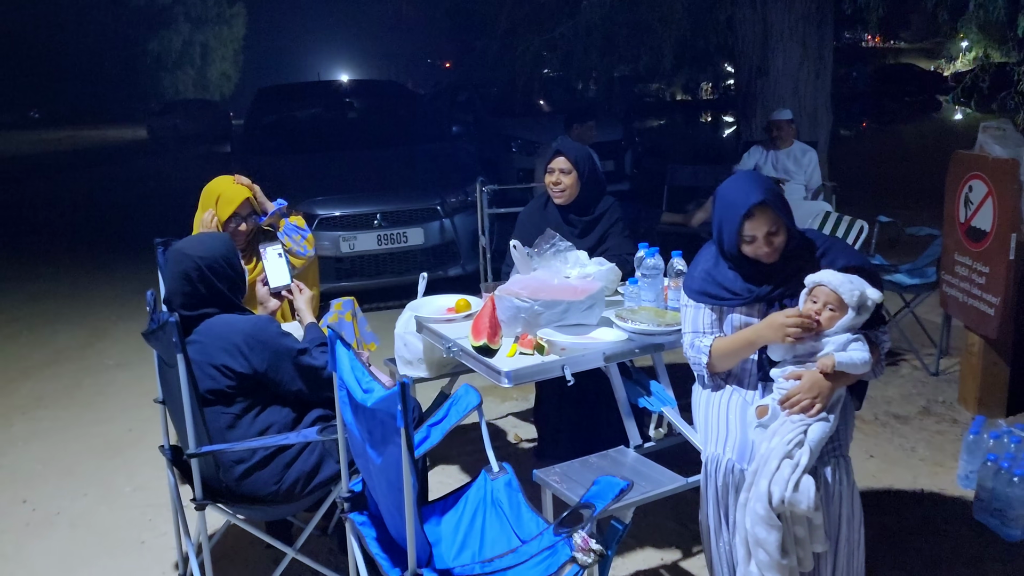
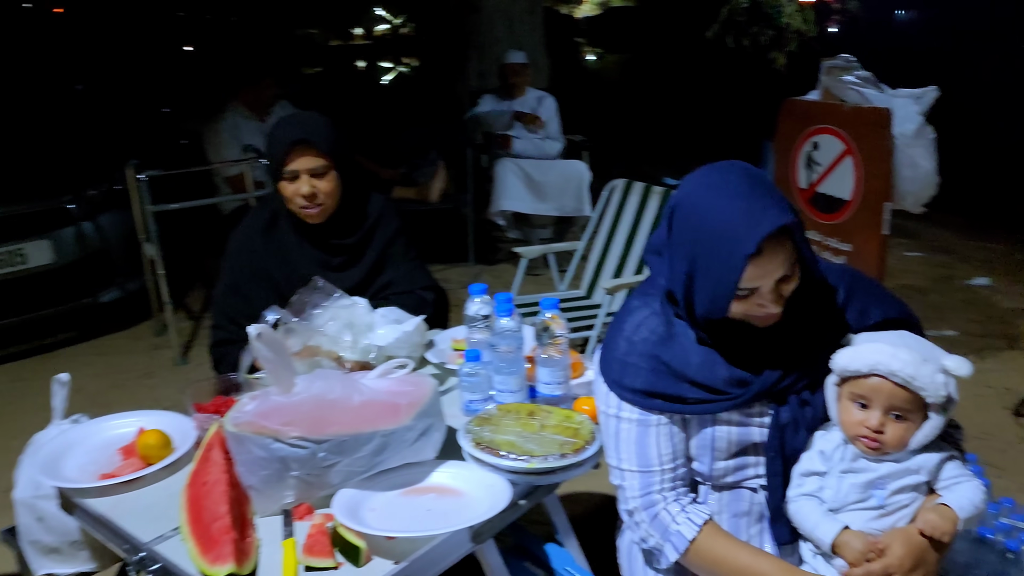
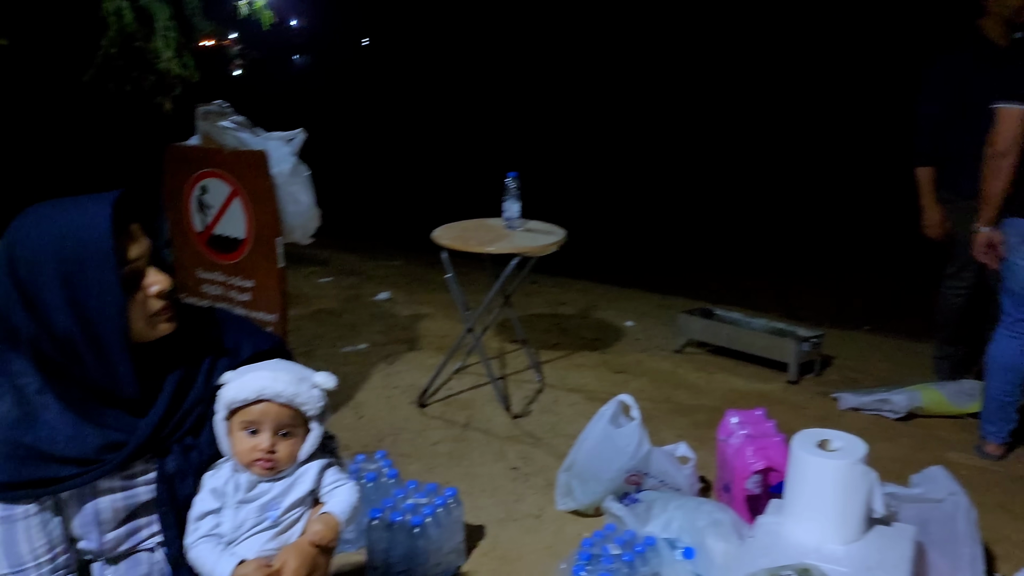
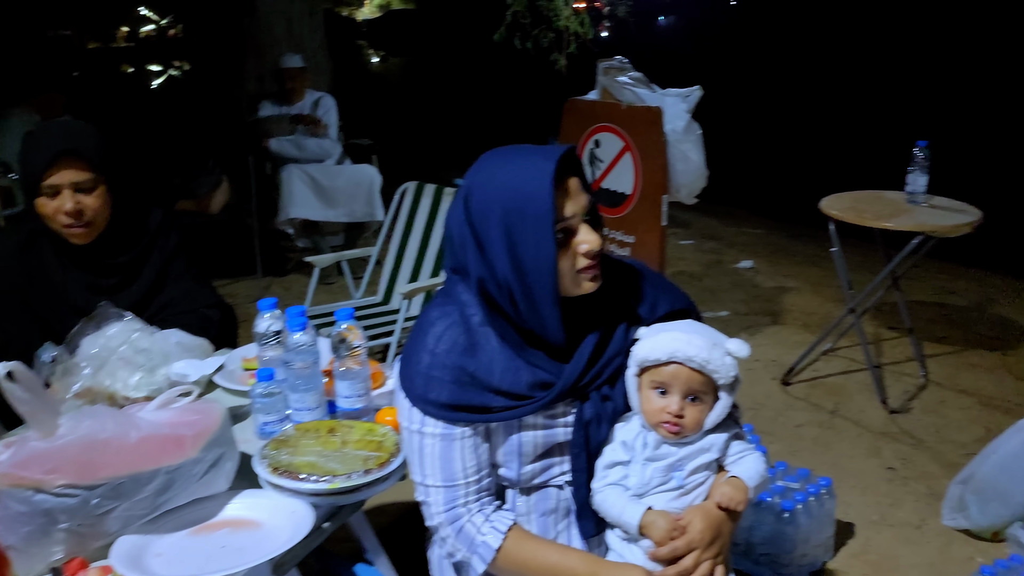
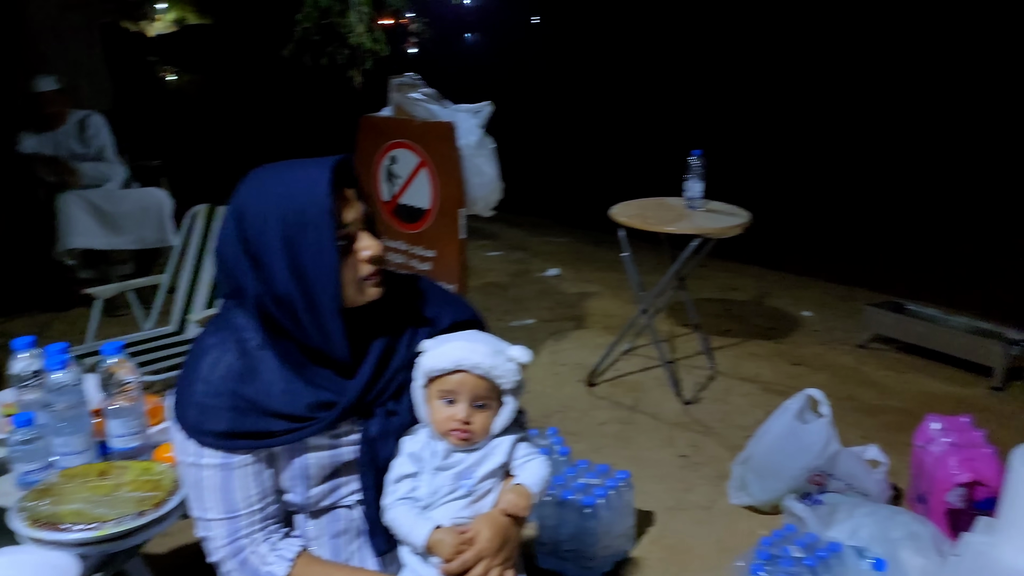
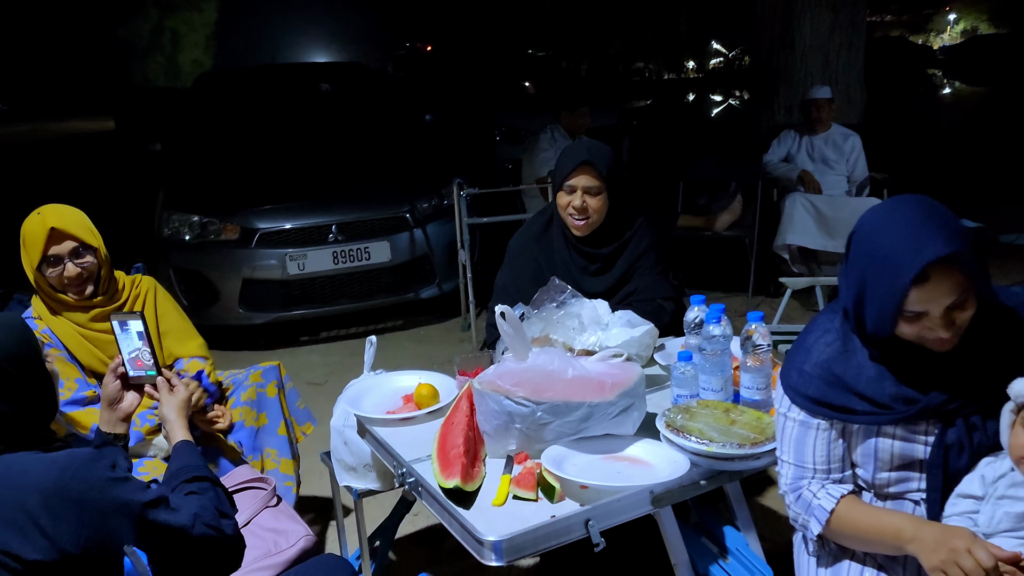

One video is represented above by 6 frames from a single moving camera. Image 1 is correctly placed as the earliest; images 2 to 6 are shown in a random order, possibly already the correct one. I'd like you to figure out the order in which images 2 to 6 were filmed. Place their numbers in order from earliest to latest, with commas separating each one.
6, 2, 4, 5, 3
